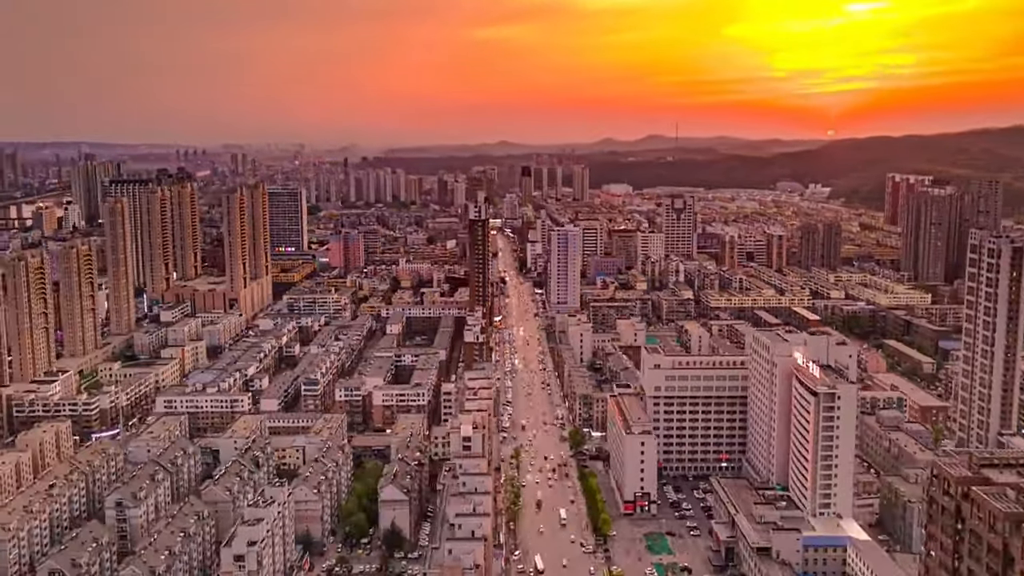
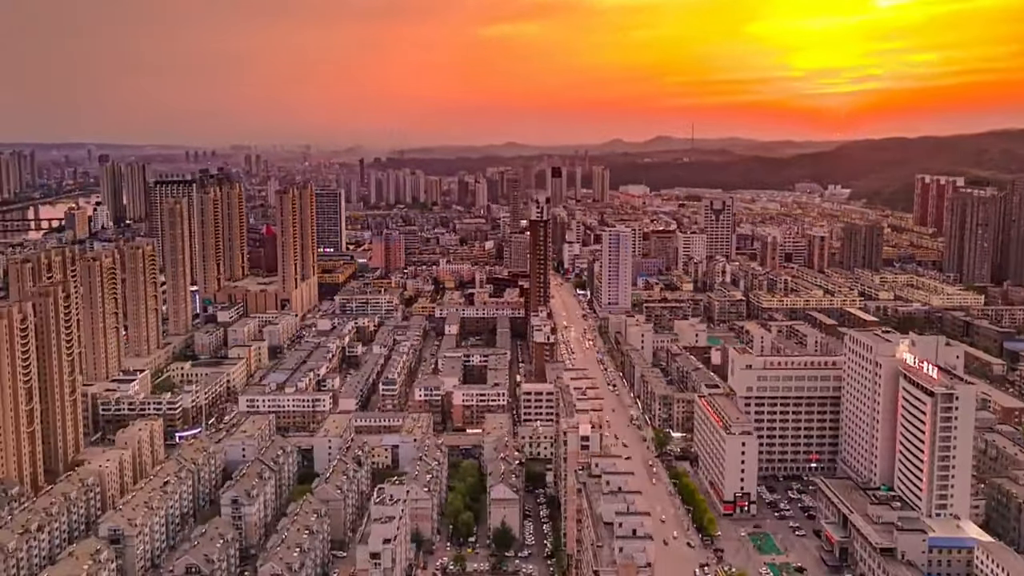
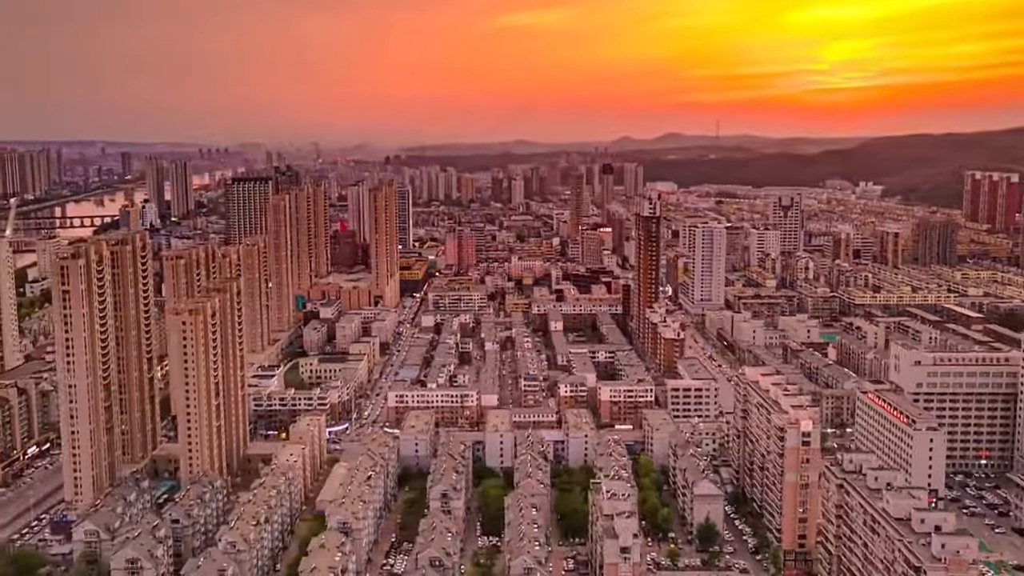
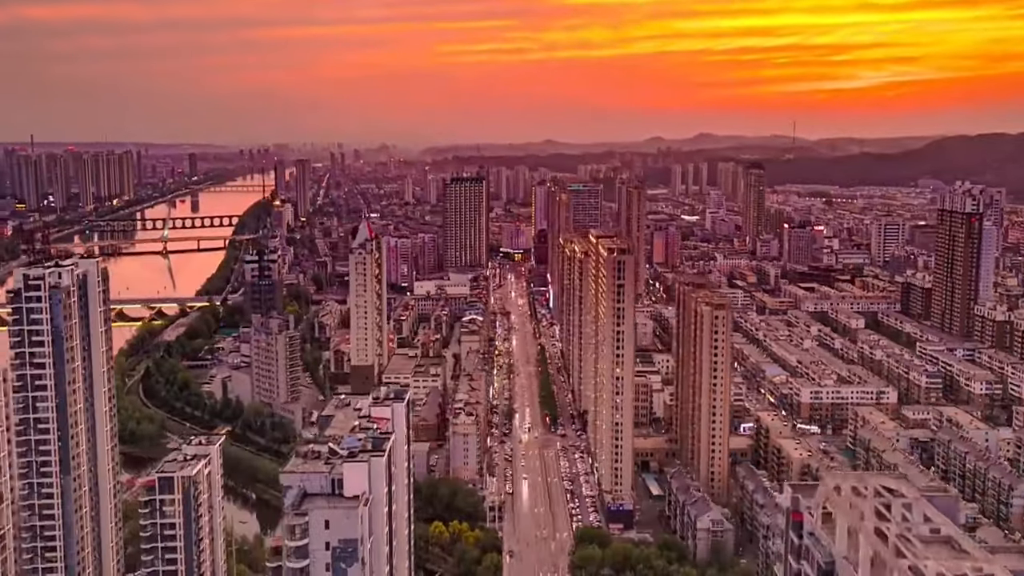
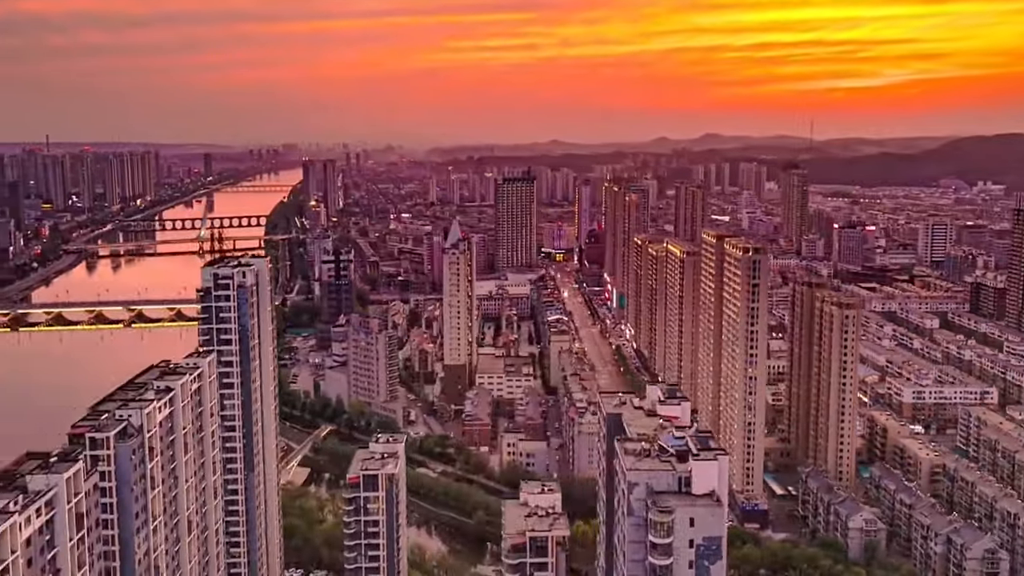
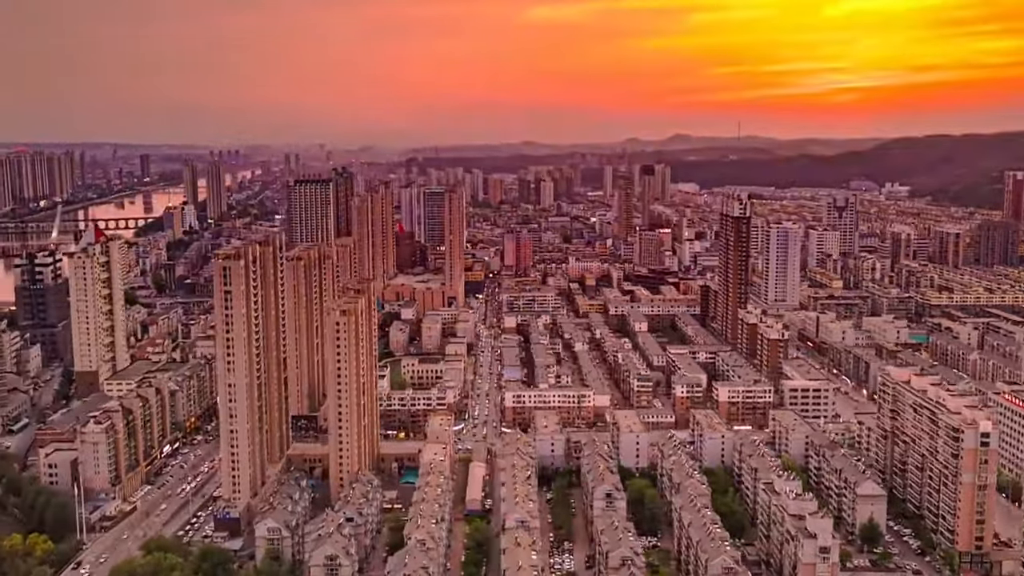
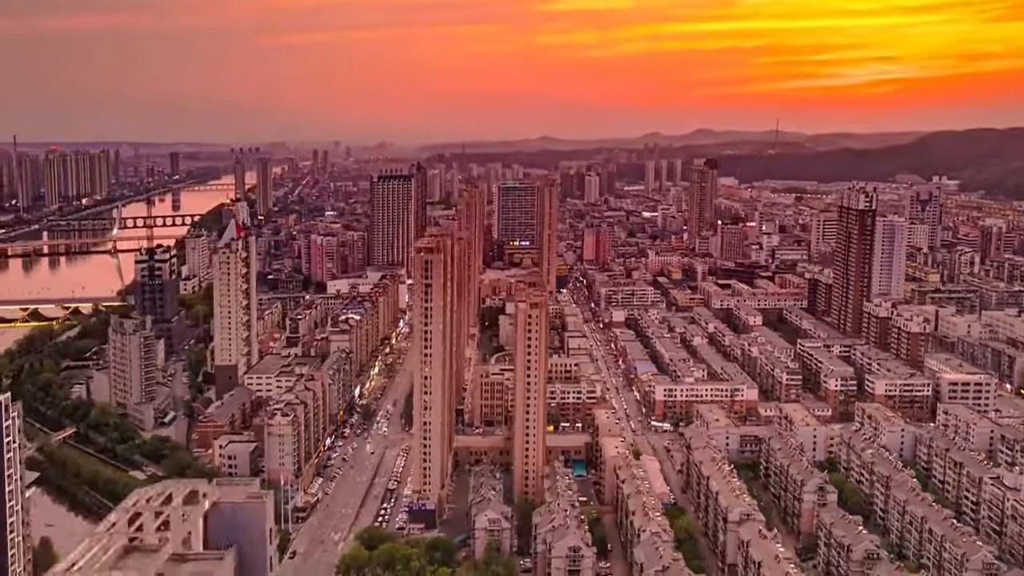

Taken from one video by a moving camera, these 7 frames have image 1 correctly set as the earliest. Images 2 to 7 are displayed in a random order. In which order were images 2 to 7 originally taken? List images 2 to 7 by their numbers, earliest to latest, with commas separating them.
2, 3, 6, 7, 4, 5
